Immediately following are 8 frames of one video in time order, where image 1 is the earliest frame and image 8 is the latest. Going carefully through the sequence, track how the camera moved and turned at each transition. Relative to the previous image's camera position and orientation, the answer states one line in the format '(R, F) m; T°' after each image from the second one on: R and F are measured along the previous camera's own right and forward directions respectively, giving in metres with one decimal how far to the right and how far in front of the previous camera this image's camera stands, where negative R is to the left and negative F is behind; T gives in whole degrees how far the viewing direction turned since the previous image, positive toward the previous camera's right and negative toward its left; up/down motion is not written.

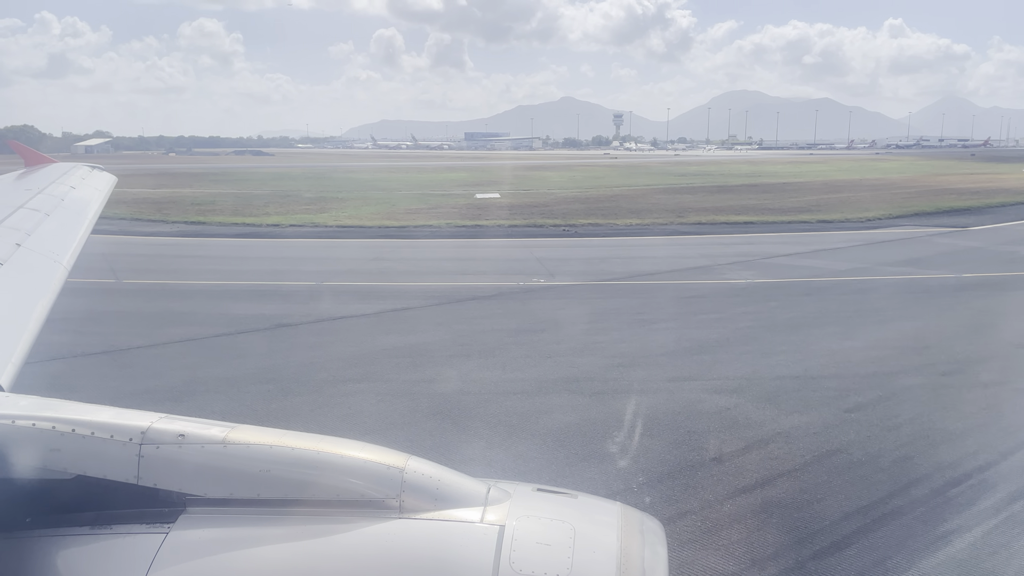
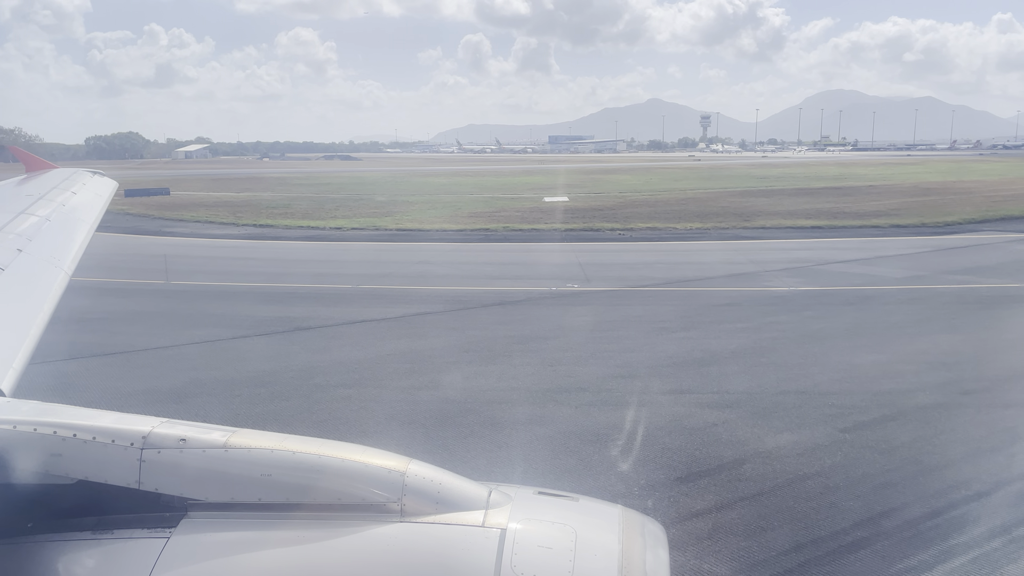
(+1.1, +0.3) m; -6°
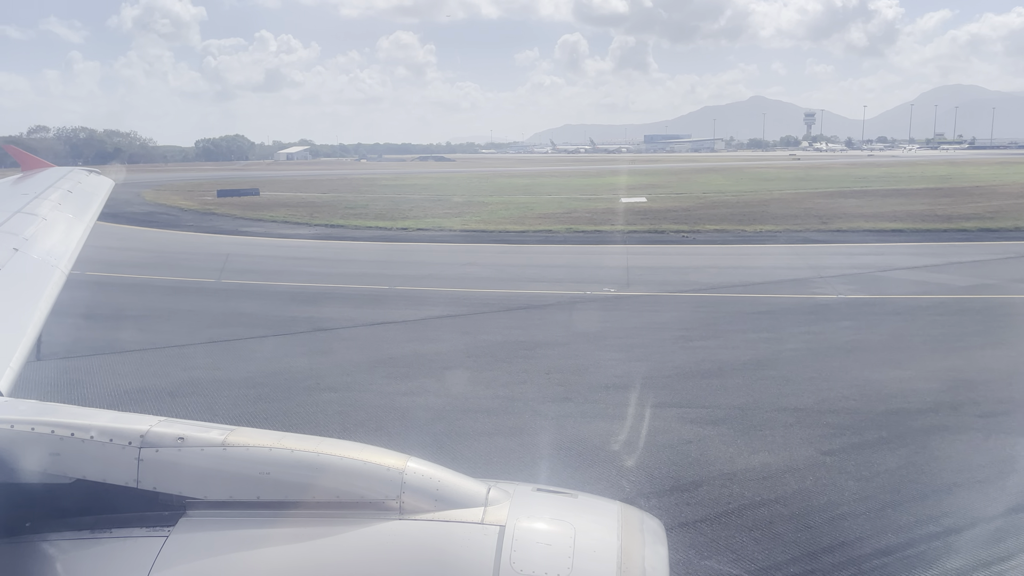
(+1.3, +0.3) m; -6°
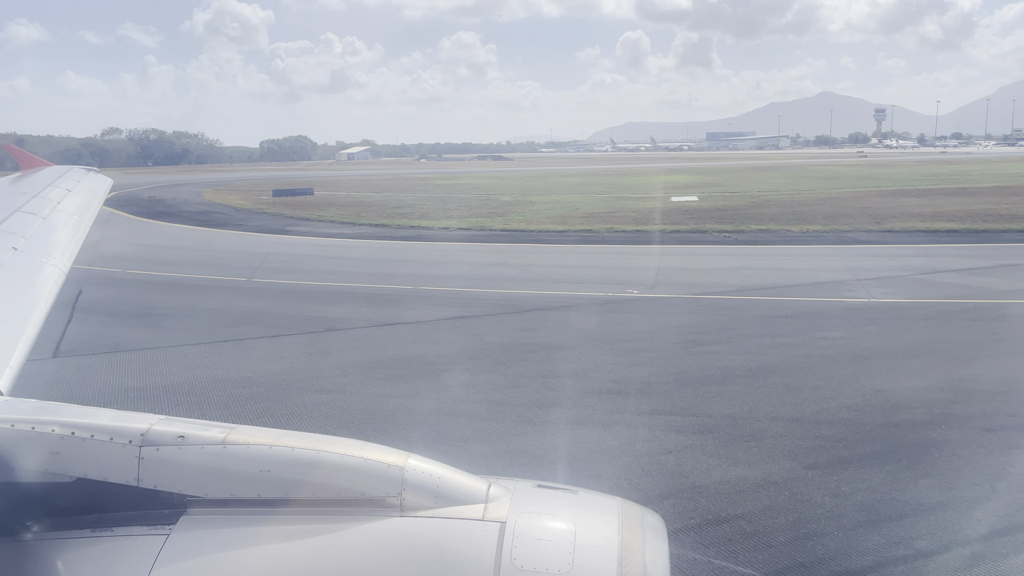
(+0.8, +0.2) m; -4°
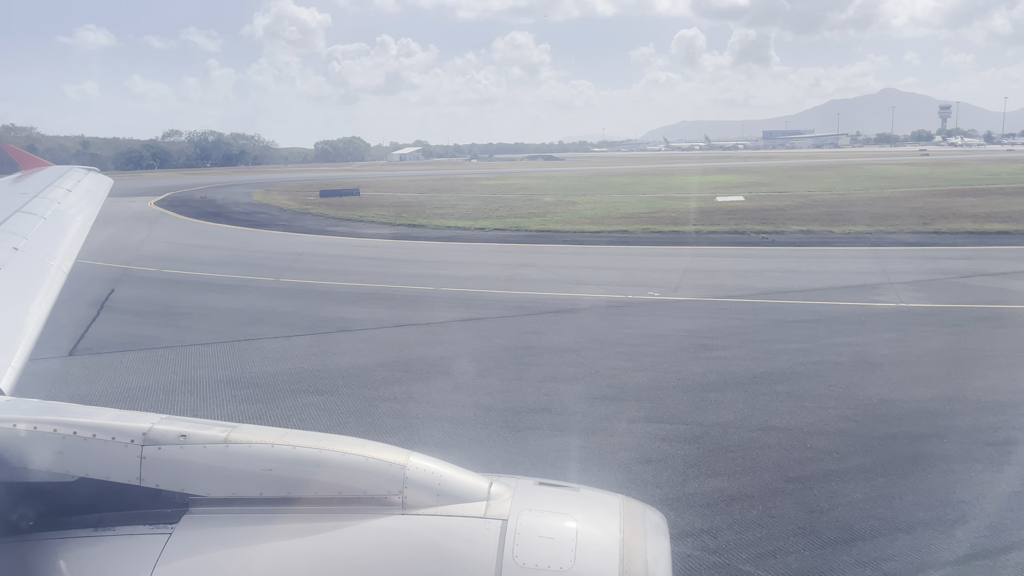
(+0.7, +0.2) m; -3°
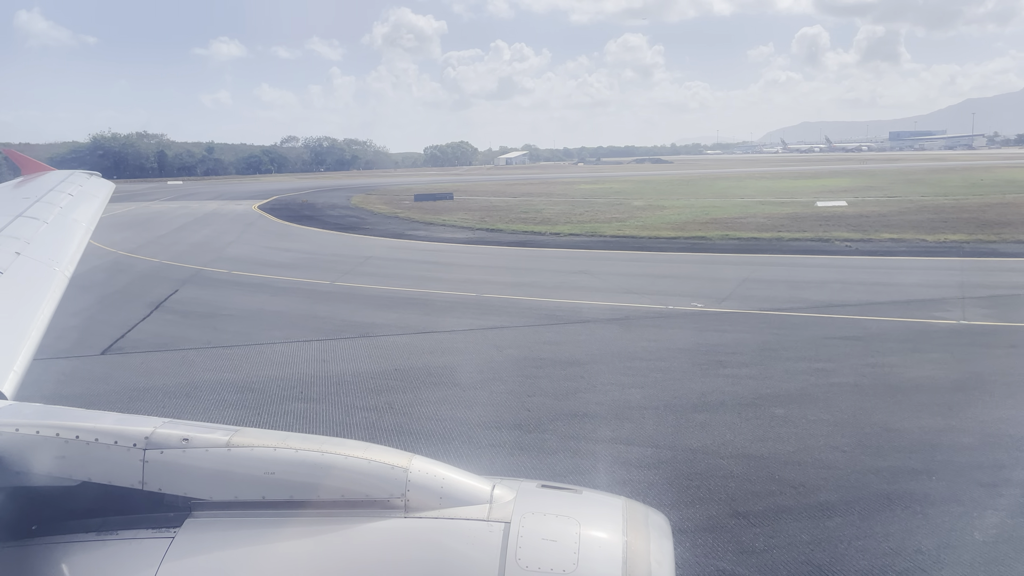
(+1.5, +0.4) m; -7°
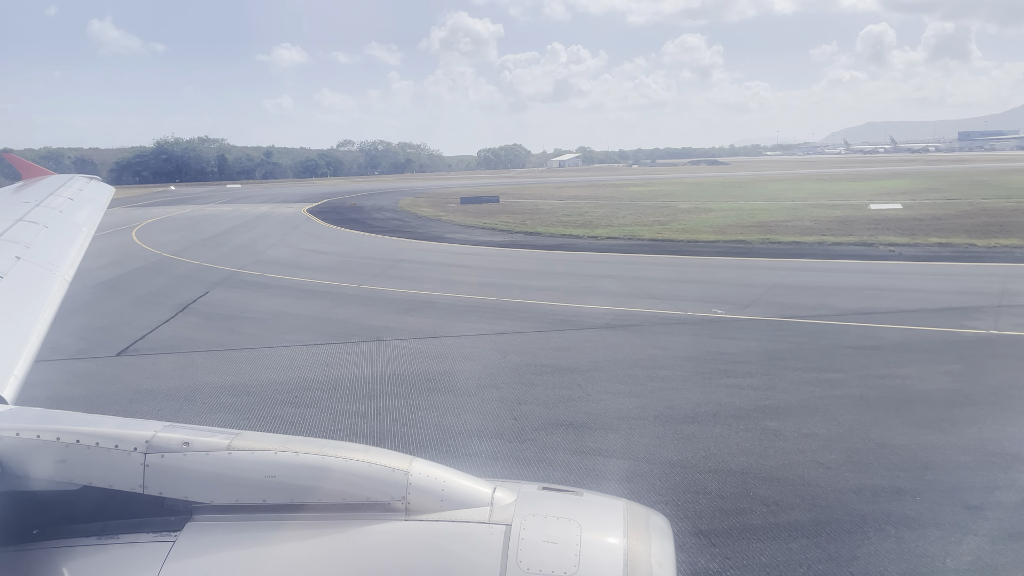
(+0.8, +0.2) m; -4°
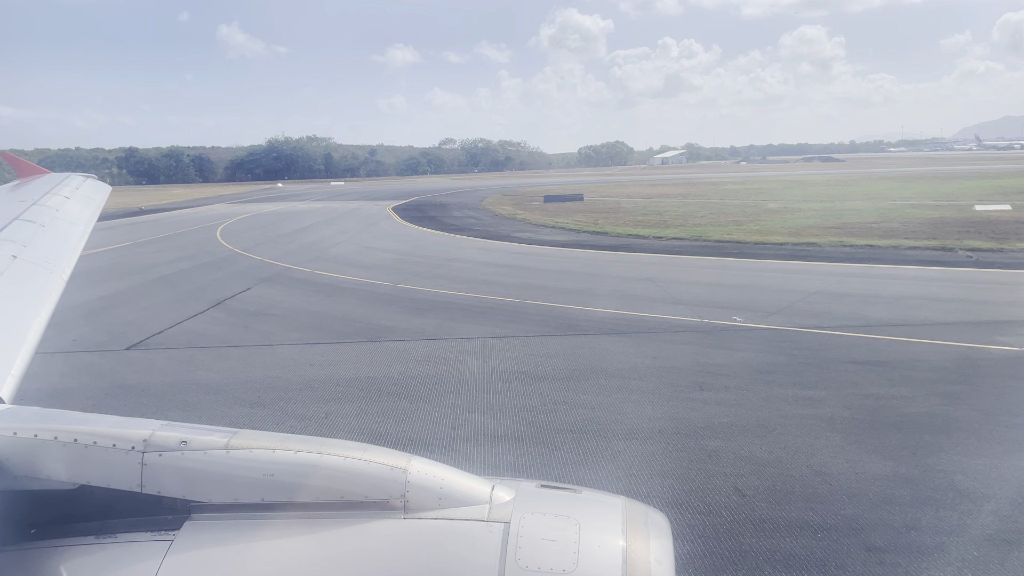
(+1.8, +0.4) m; -7°
